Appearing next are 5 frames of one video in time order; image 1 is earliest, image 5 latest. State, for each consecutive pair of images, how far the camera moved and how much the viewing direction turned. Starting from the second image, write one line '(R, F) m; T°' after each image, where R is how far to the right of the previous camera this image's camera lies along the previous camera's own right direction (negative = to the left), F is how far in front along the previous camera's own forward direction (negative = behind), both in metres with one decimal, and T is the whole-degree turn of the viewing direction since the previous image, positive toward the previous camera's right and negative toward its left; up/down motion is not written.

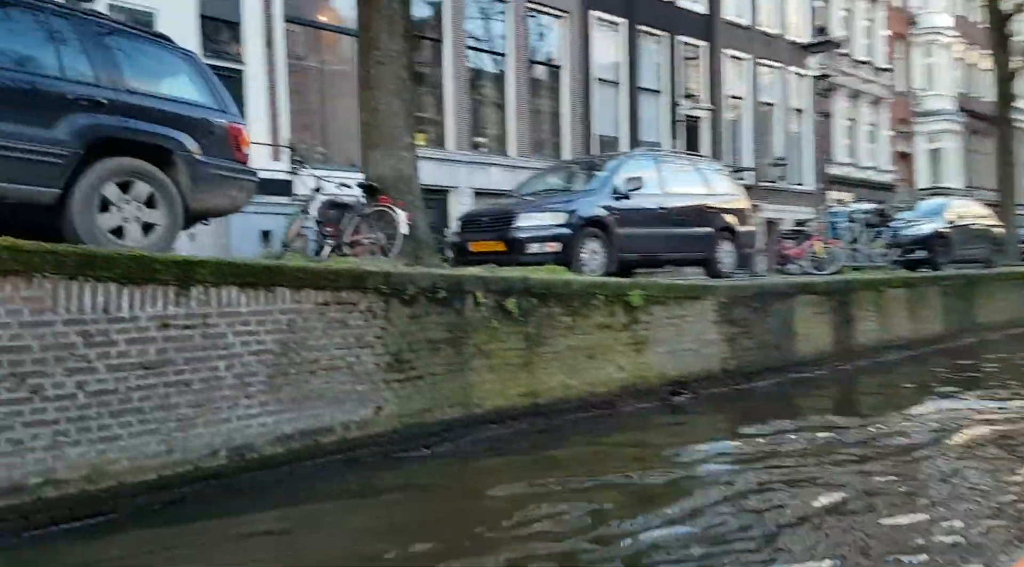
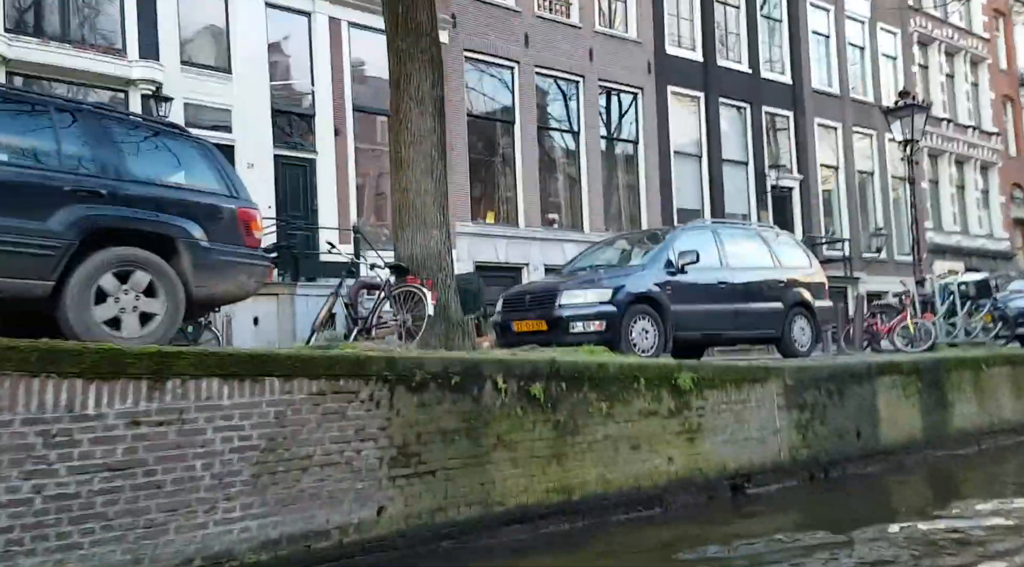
(+0.4, +0.4) m; -6°
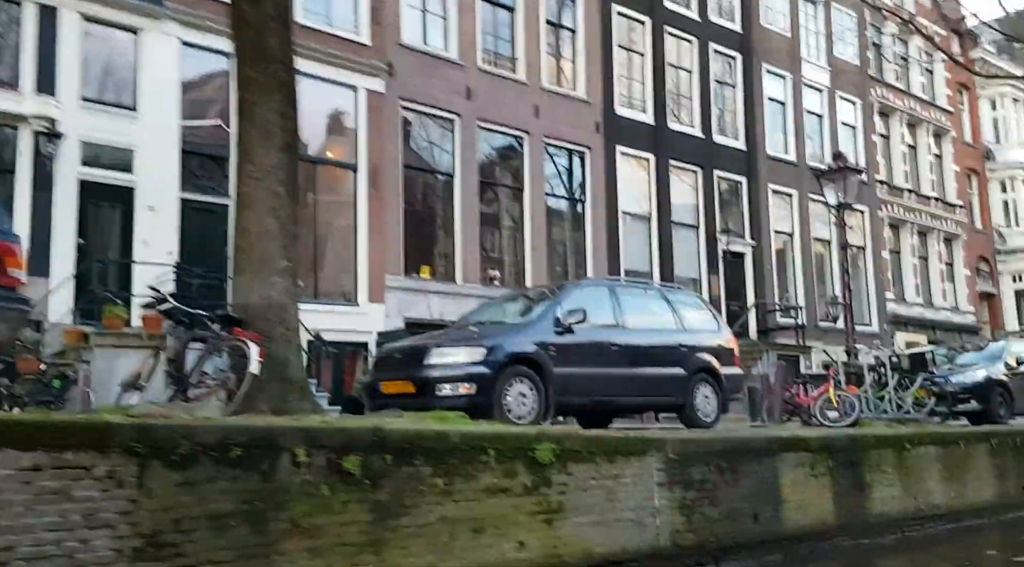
(+0.8, +0.7) m; +1°
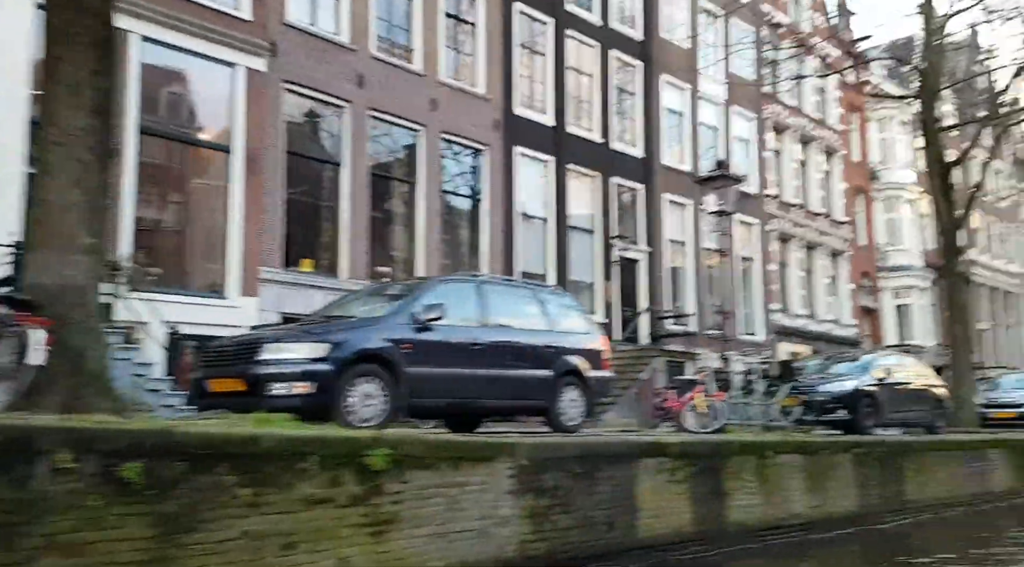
(+0.4, +0.5) m; +6°
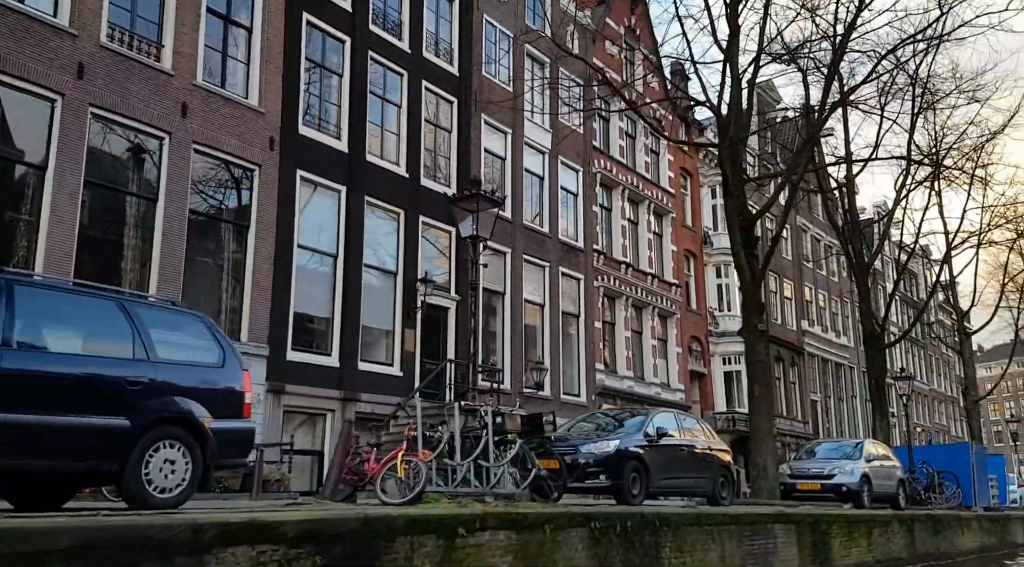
(+1.9, +2.1) m; +8°
